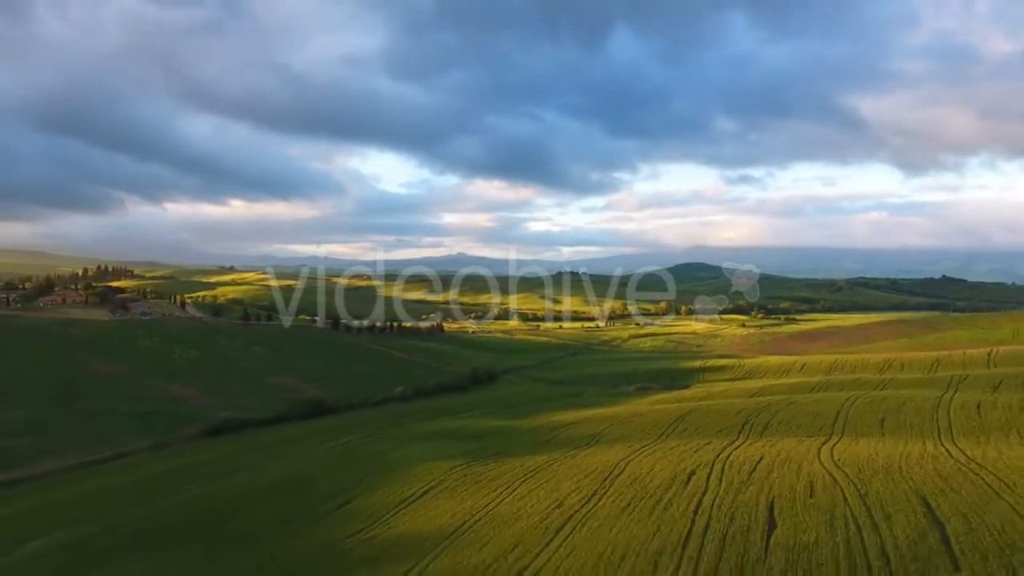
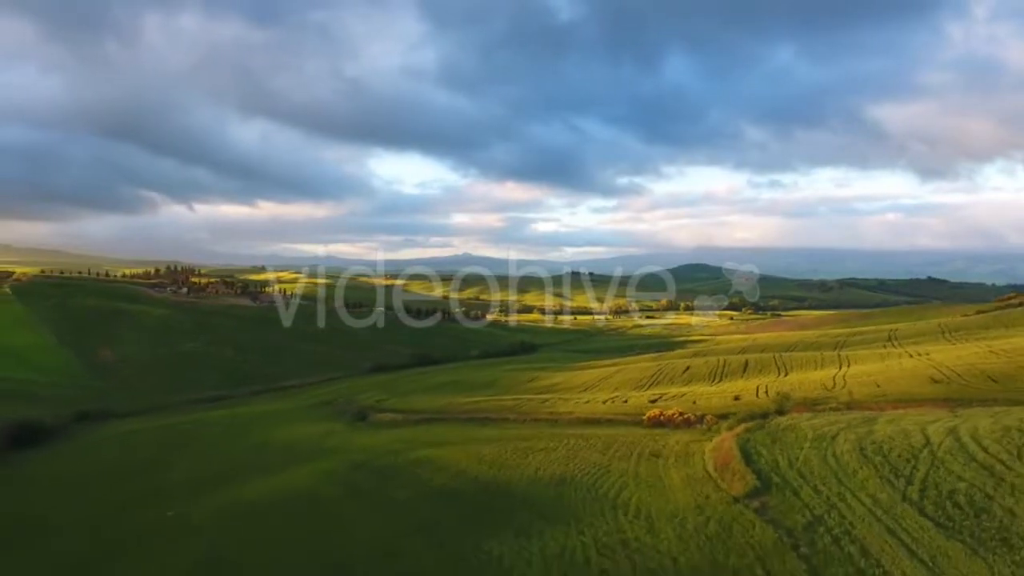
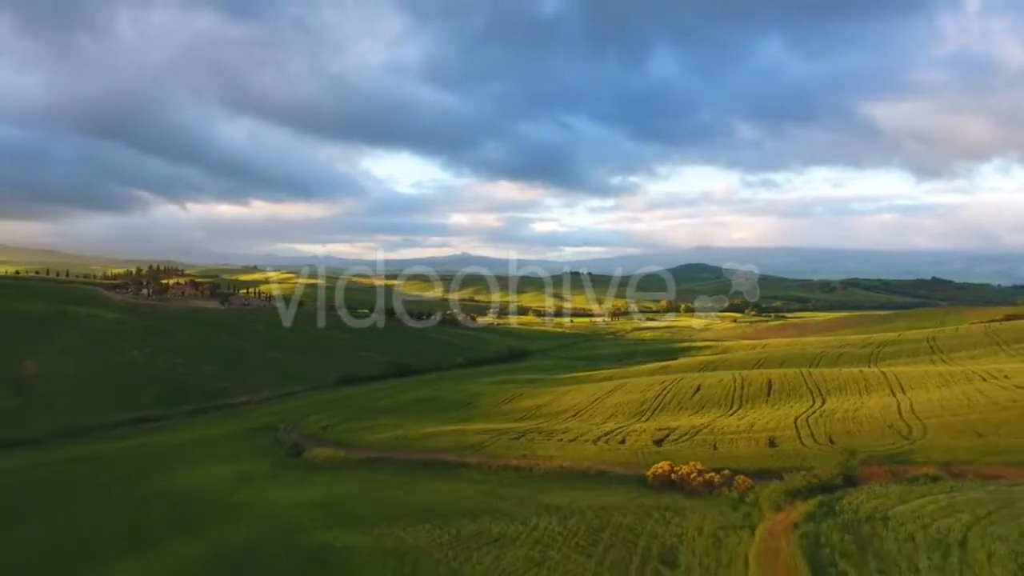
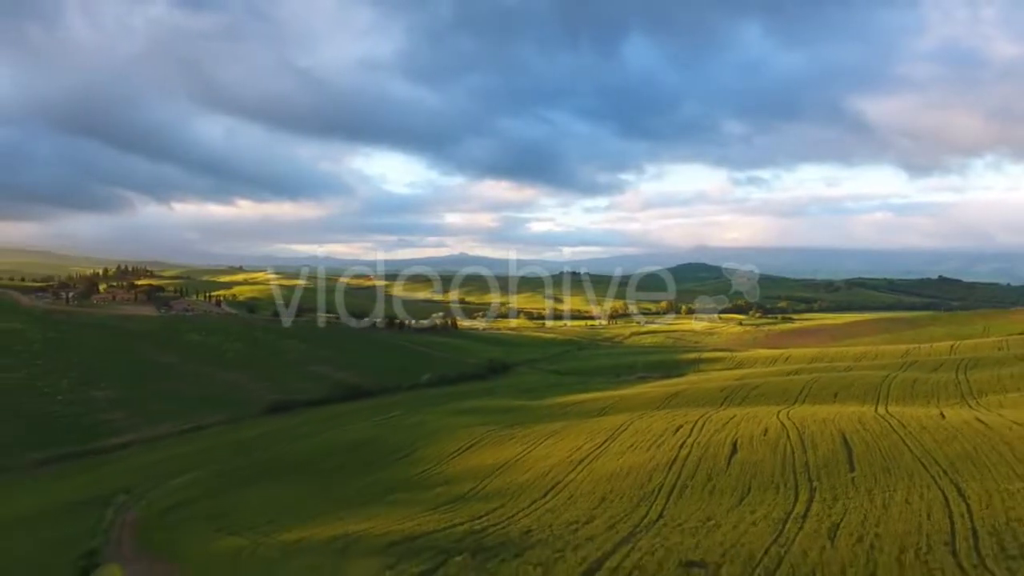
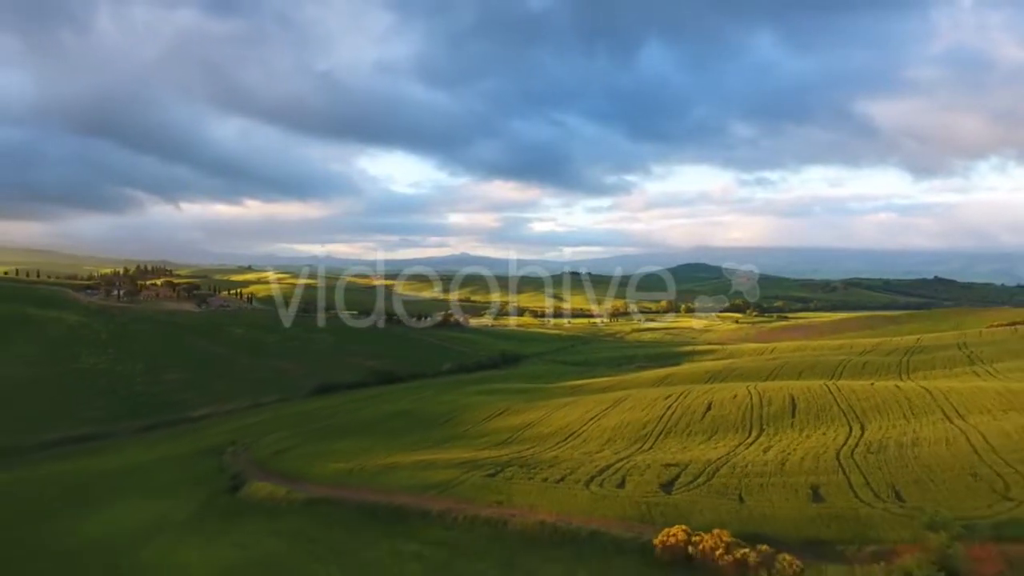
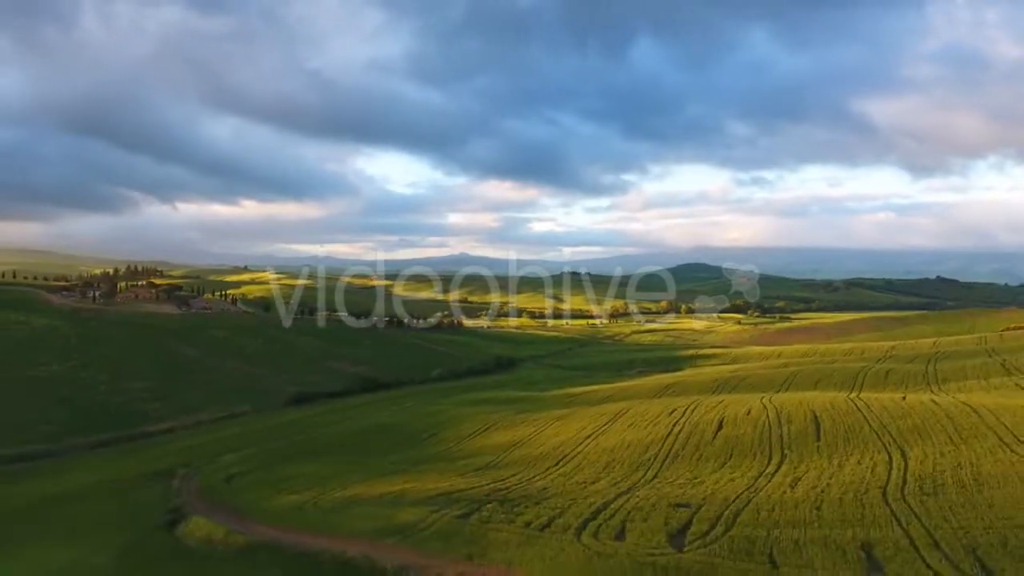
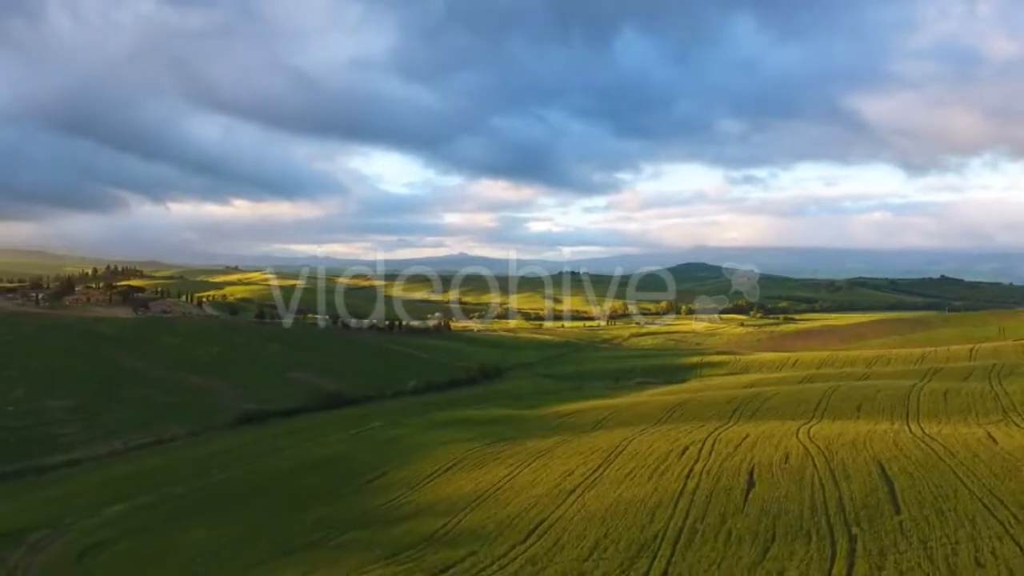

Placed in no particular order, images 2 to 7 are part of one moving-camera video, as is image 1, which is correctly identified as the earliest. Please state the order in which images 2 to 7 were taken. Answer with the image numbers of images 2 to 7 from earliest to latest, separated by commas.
7, 4, 6, 5, 3, 2
